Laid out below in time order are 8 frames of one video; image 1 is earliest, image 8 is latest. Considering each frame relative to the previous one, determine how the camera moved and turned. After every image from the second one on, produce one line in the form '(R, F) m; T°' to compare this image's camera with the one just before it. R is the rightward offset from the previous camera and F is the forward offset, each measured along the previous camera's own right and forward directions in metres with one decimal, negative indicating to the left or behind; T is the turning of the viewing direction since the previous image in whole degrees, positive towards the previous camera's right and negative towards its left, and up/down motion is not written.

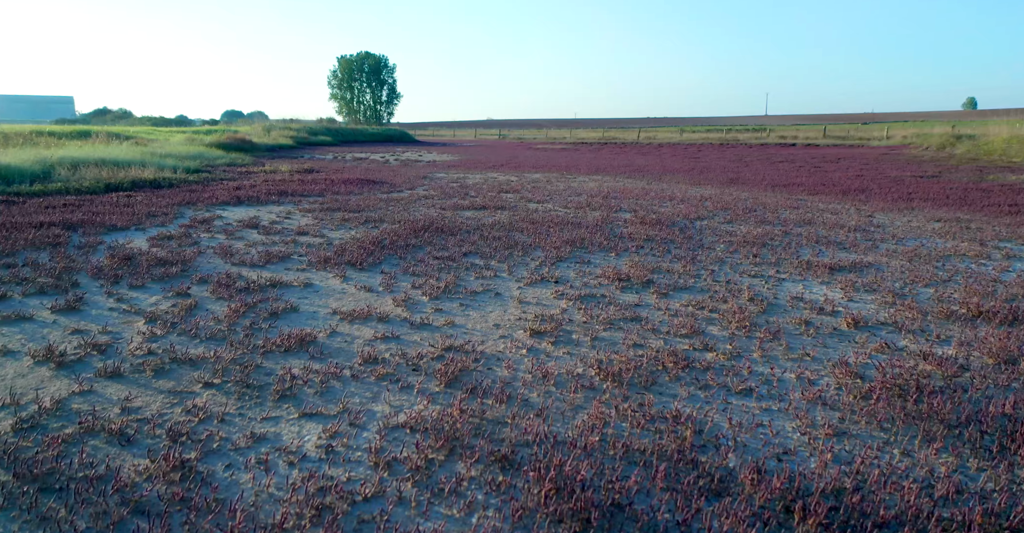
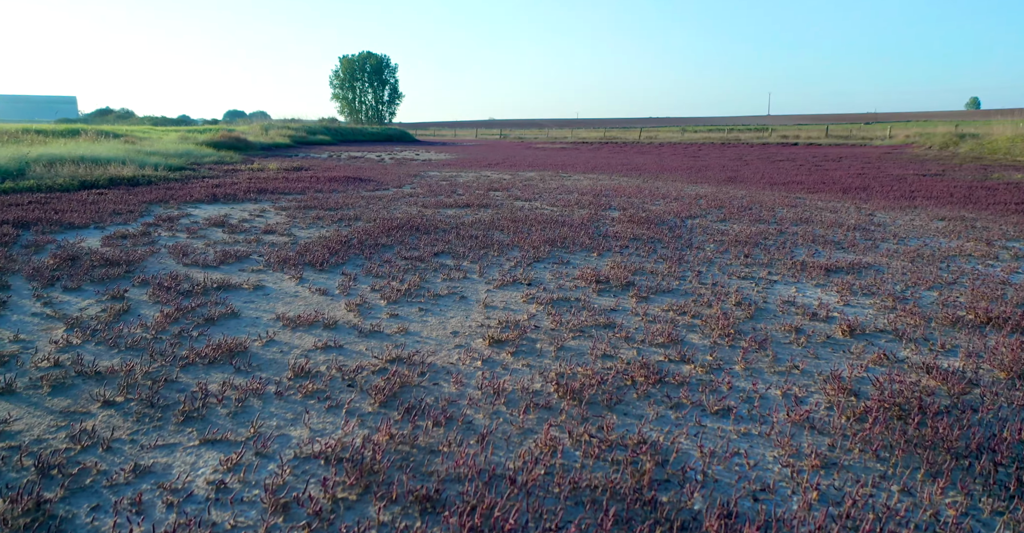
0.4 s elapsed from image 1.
(+0.3, +0.5) m; 0°
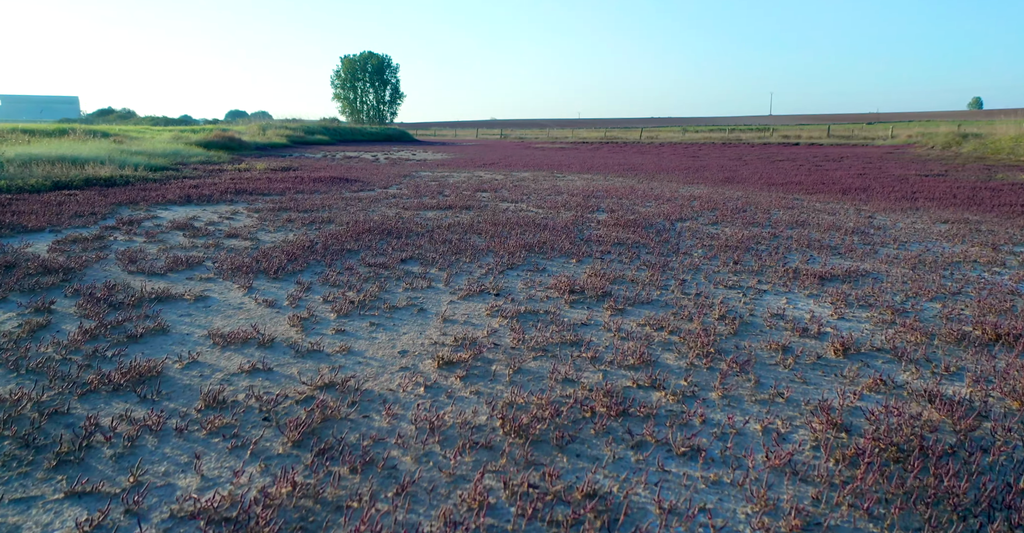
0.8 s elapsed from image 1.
(+0.3, +0.5) m; 0°
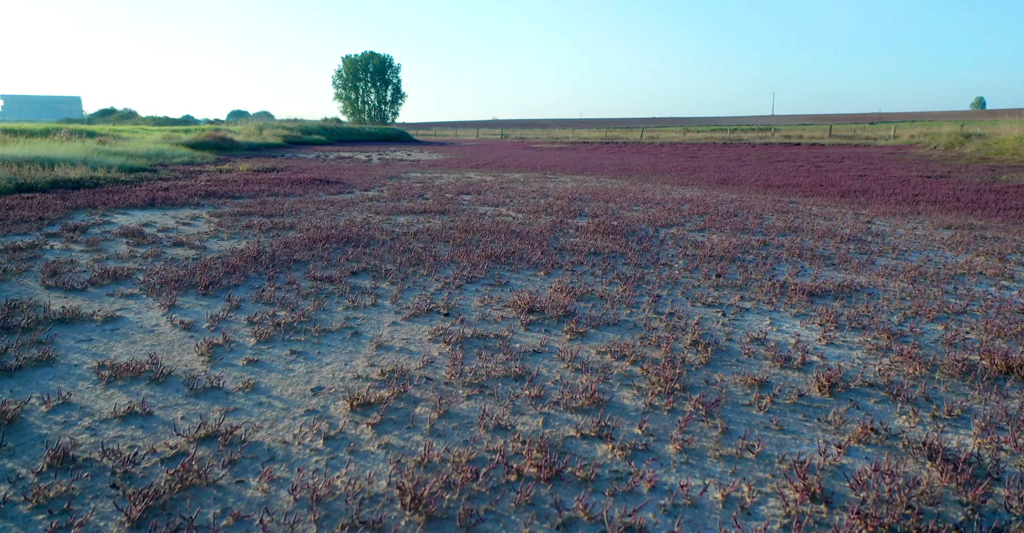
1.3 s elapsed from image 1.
(+0.4, +0.6) m; 0°
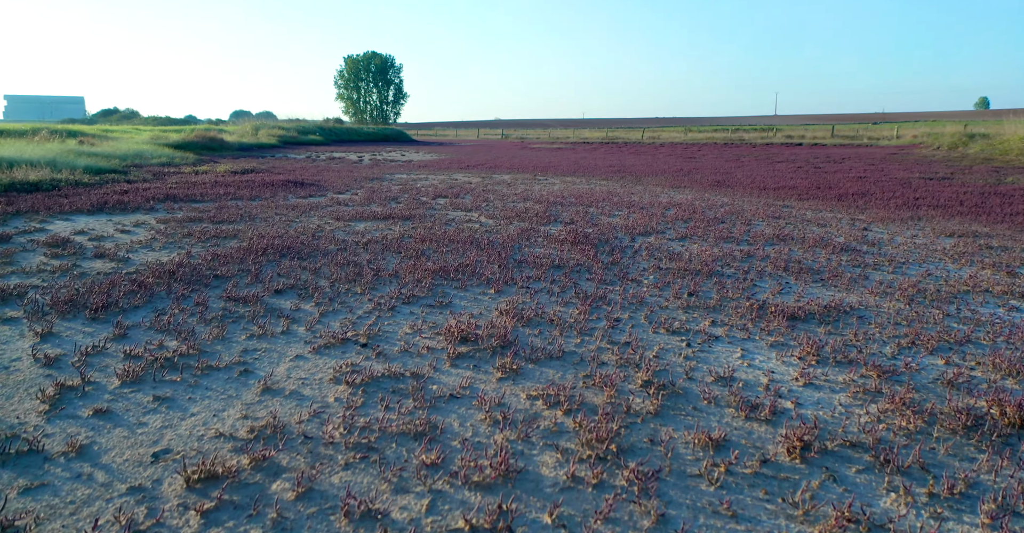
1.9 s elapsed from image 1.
(+0.6, +0.8) m; 0°
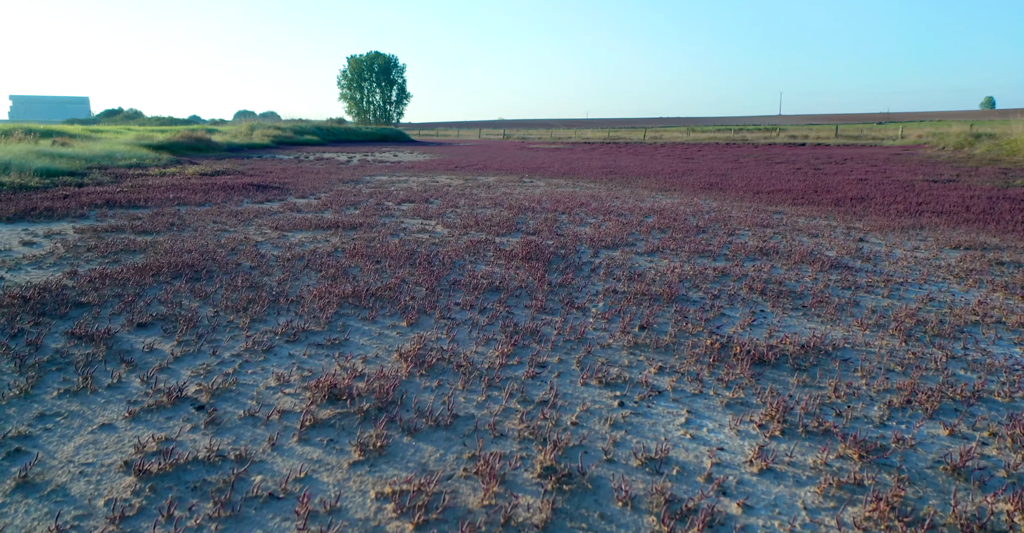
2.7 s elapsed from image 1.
(+0.7, +1.0) m; 0°
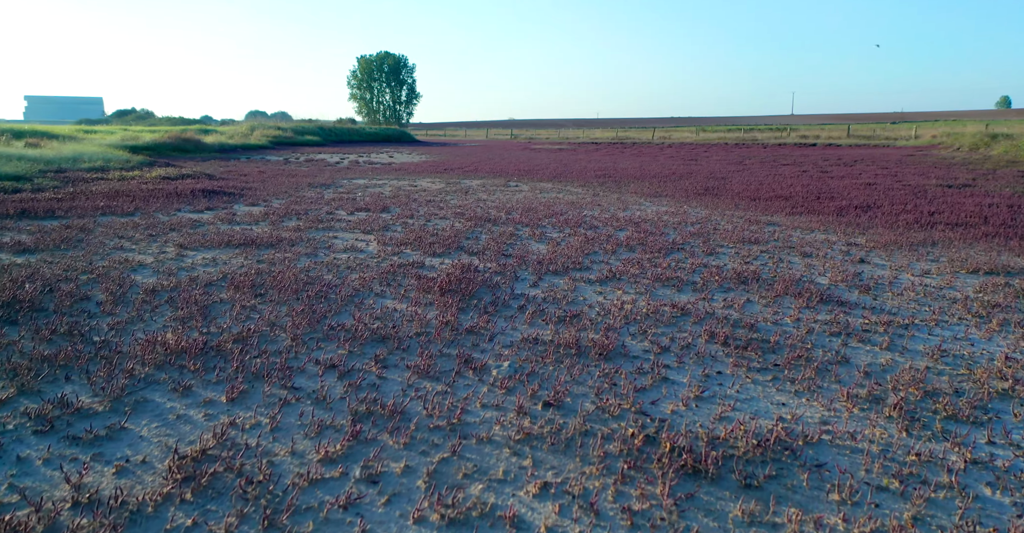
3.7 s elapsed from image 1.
(+0.9, +1.4) m; -1°
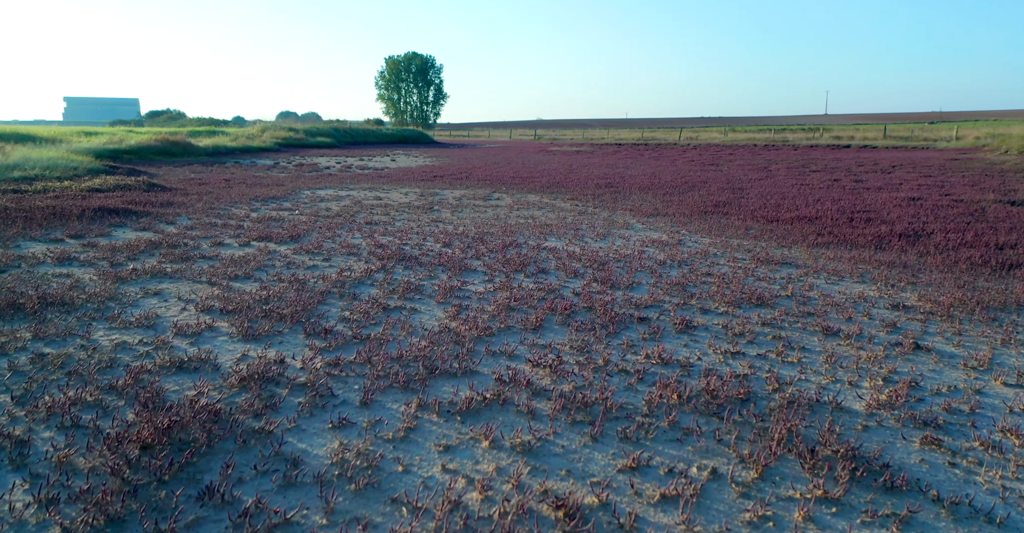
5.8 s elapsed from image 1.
(+1.4, +2.9) m; -2°
